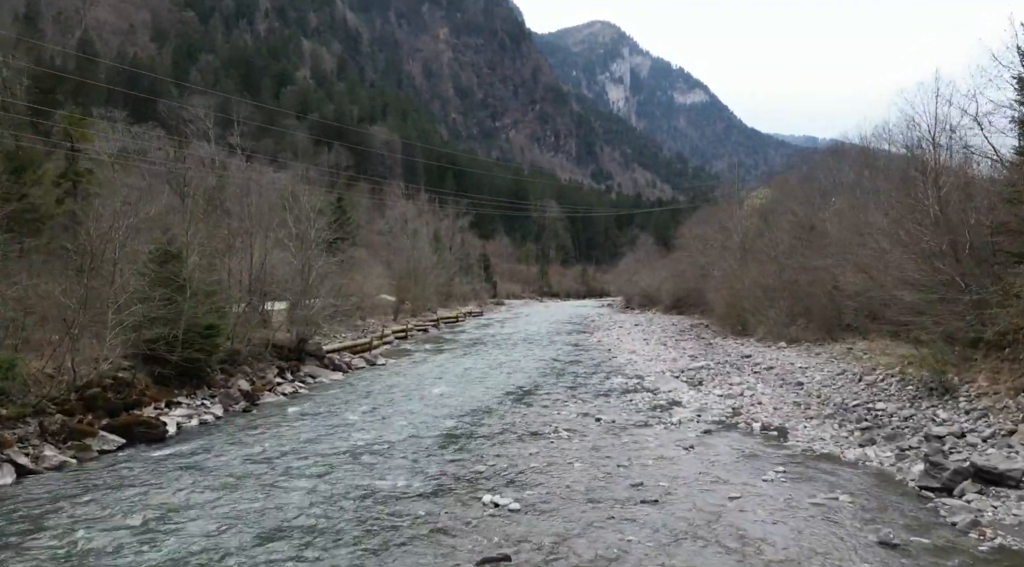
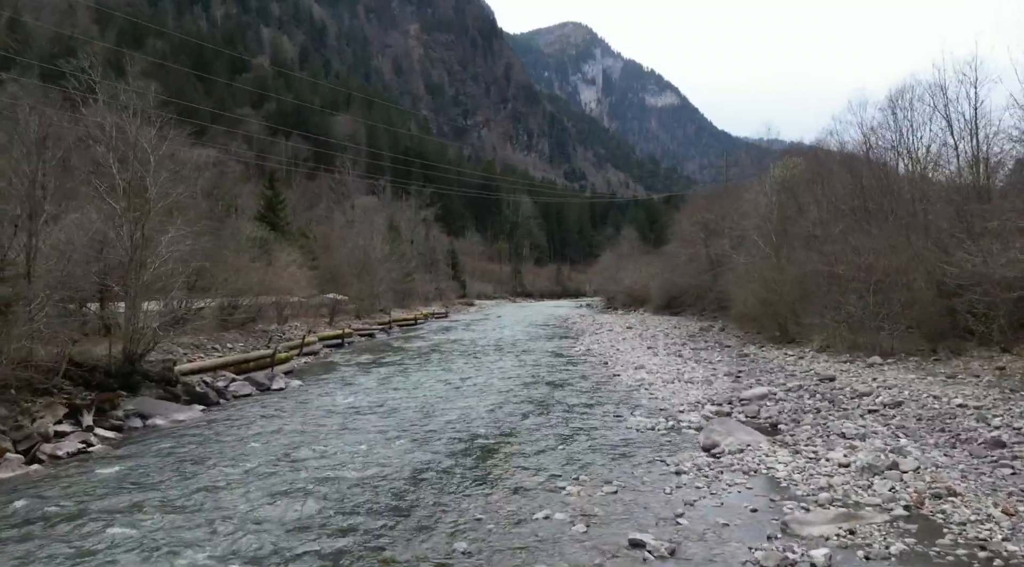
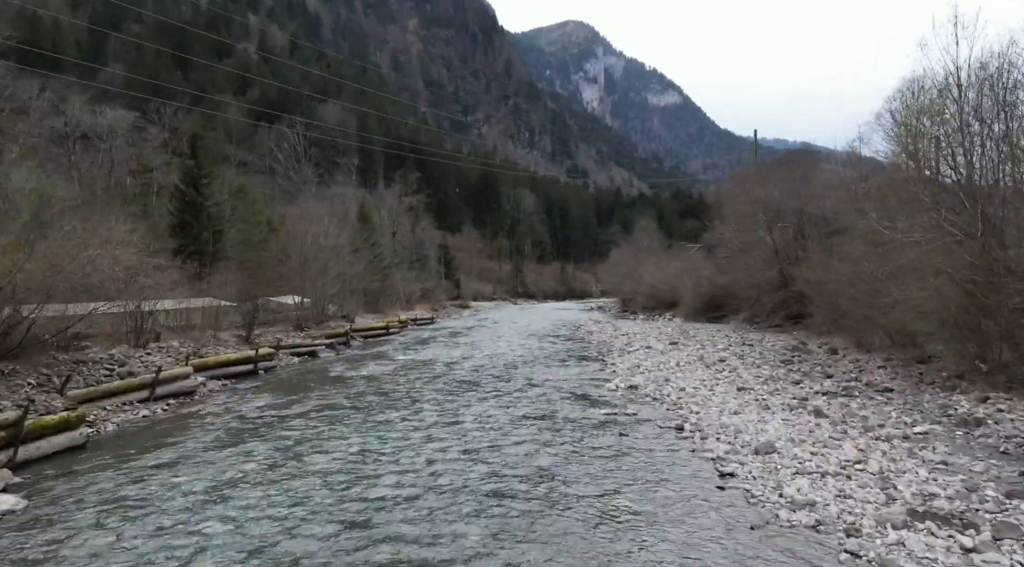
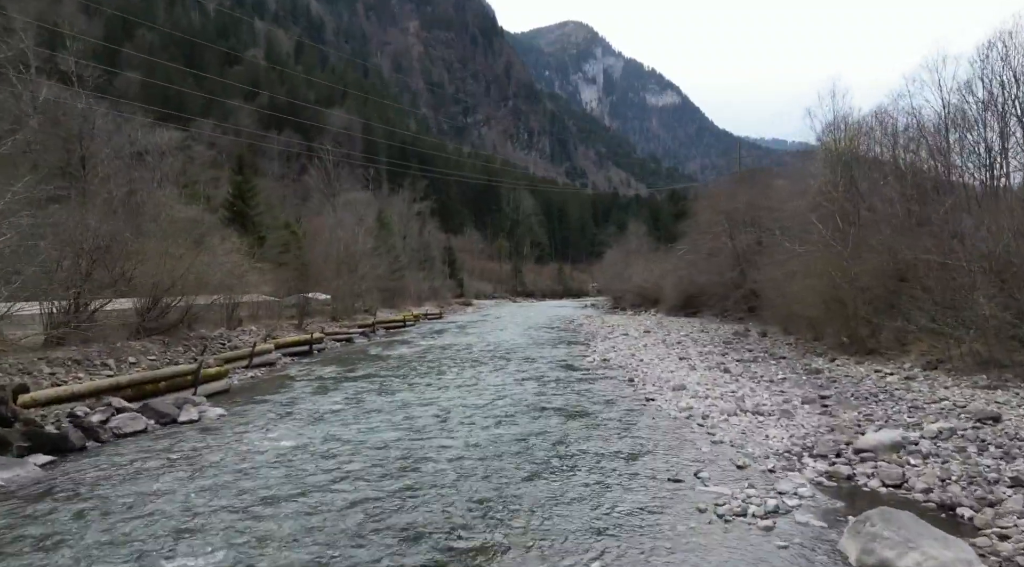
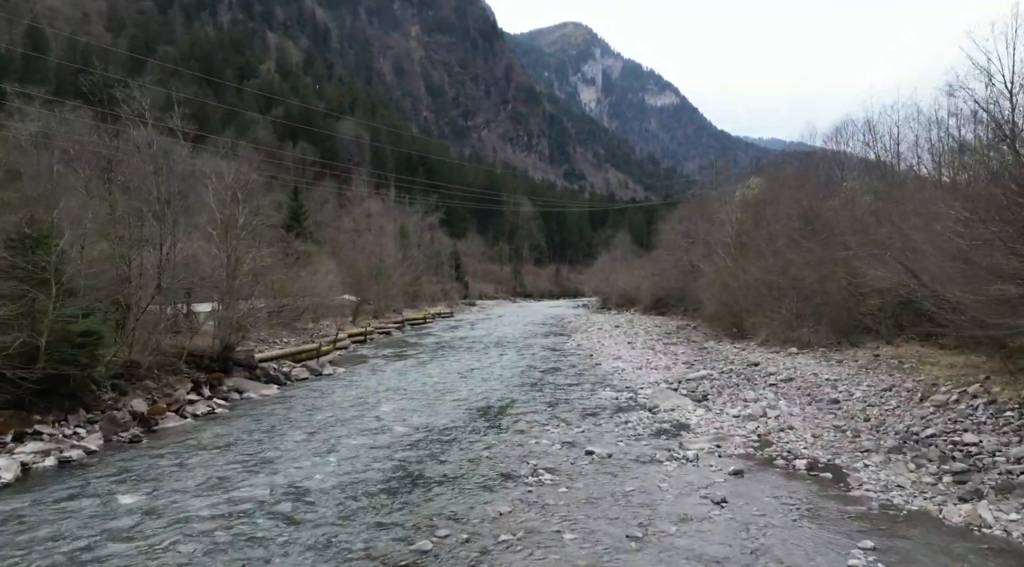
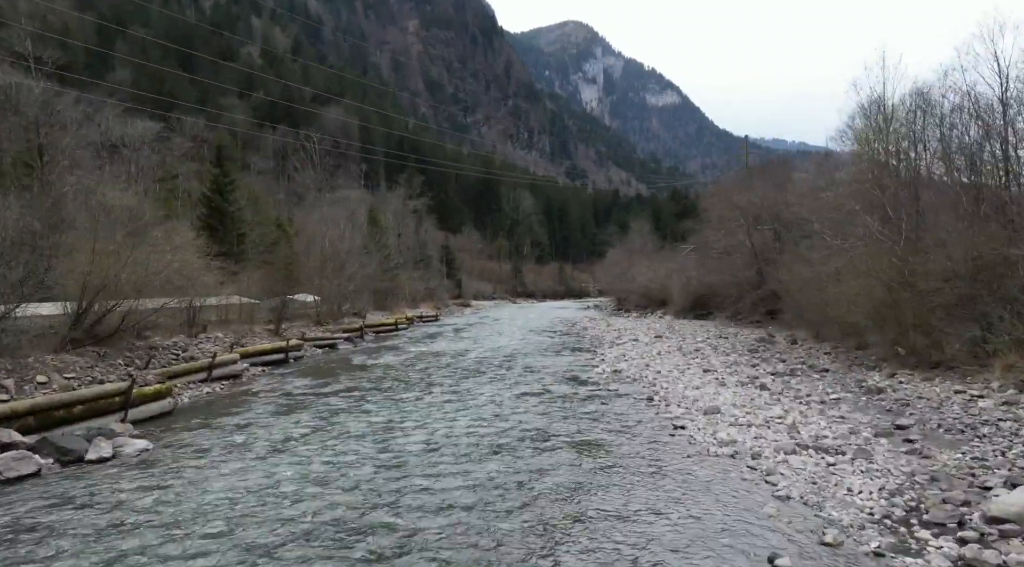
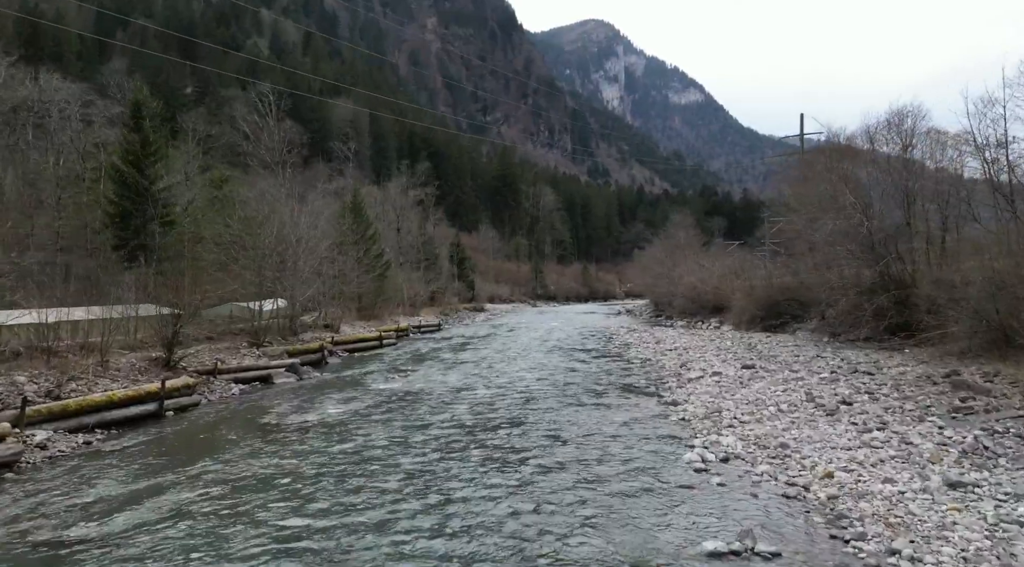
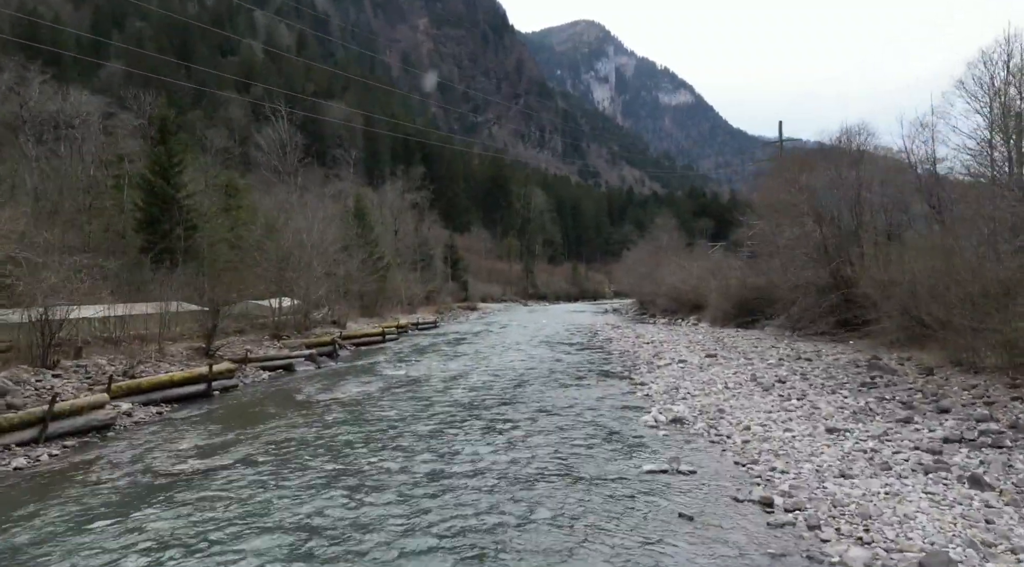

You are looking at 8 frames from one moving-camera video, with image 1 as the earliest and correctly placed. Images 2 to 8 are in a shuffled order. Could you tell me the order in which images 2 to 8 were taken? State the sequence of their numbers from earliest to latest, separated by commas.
5, 2, 4, 6, 3, 8, 7
